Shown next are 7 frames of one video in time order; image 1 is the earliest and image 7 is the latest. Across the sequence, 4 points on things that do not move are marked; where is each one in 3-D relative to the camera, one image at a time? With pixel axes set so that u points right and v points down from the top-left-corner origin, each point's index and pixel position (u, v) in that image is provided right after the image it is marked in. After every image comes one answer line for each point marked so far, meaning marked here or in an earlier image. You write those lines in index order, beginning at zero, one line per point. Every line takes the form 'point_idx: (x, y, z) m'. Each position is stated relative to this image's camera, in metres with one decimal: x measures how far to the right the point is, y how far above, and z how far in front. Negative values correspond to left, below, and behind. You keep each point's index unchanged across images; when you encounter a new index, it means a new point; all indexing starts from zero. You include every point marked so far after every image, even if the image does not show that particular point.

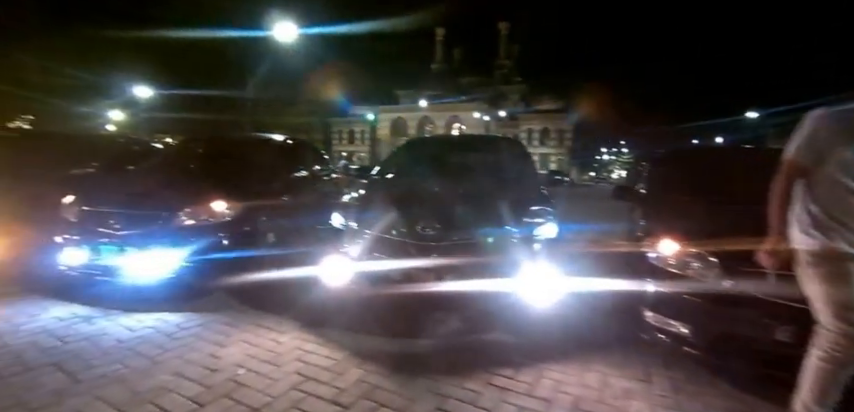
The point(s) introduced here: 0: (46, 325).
0: (-3.9, -1.2, +4.0) m
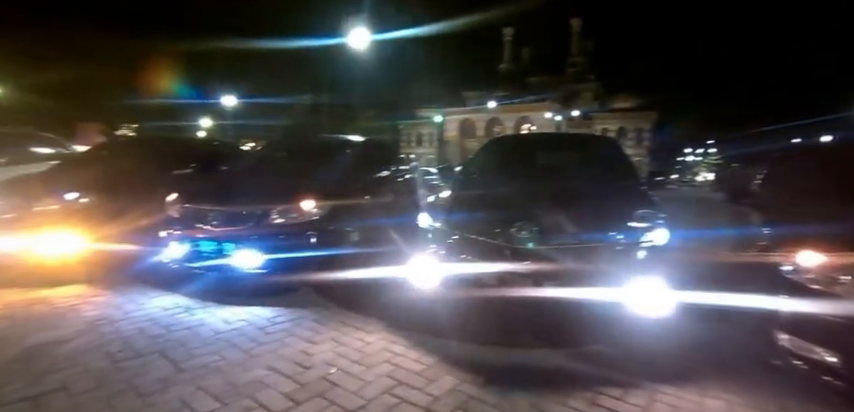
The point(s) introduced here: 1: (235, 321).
0: (-2.9, -1.1, +4.2) m
1: (-2.1, -1.3, +4.3) m
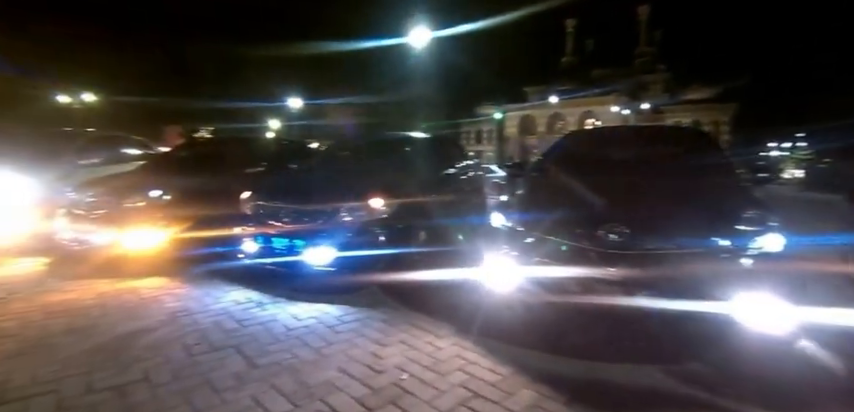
0: (-2.1, -1.1, +4.2) m
1: (-1.3, -1.2, +4.3) m
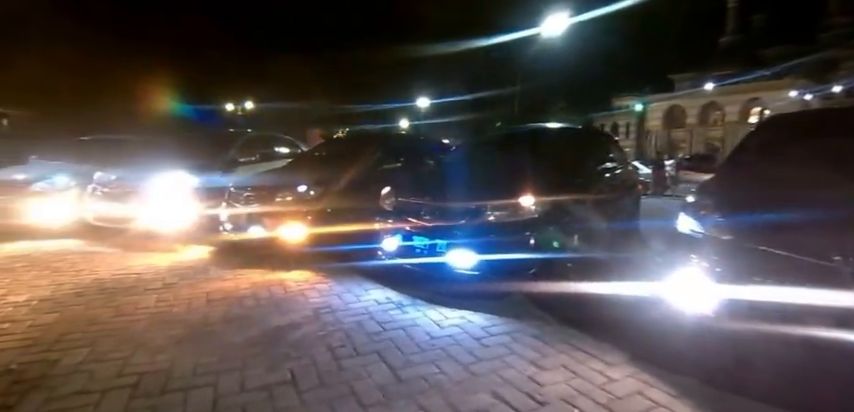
0: (-0.6, -1.0, +3.9) m
1: (+0.2, -1.2, +3.8) m
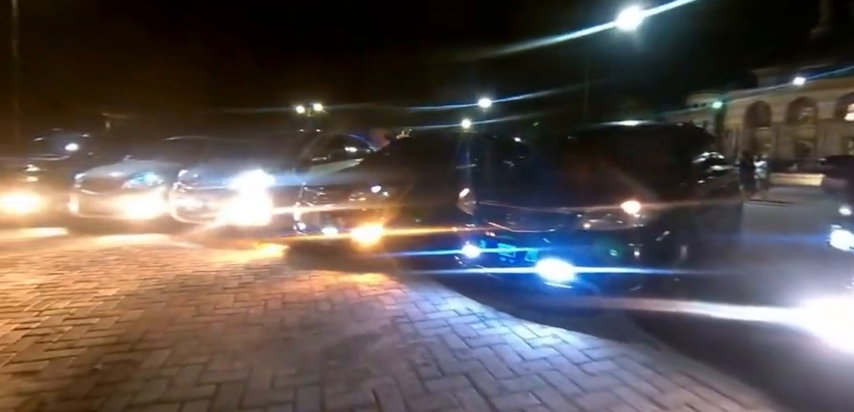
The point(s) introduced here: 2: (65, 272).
0: (+0.2, -1.0, +3.6) m
1: (+0.9, -1.2, +3.3) m
2: (-3.4, -0.6, +3.7) m
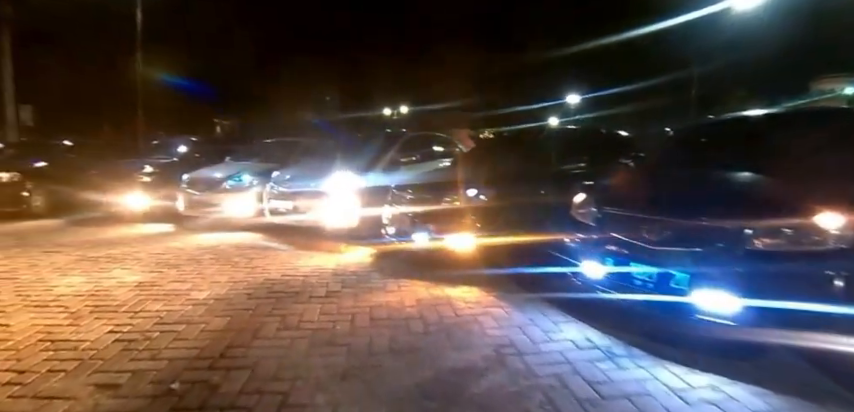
0: (+1.0, -1.1, +2.9) m
1: (+1.7, -1.2, +2.4) m
2: (-2.5, -0.6, +3.7) m
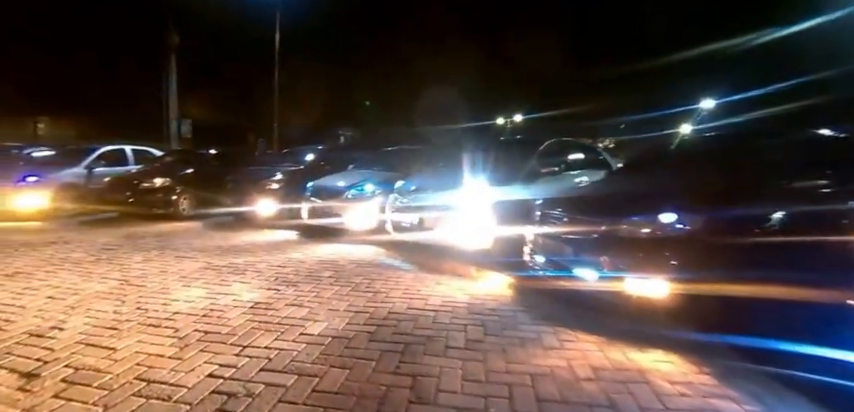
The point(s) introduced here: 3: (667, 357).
0: (+1.9, -1.3, +1.5) m
1: (+2.5, -1.4, +0.9) m
2: (-1.2, -0.7, +3.3) m
3: (+1.6, -1.0, +2.6) m
